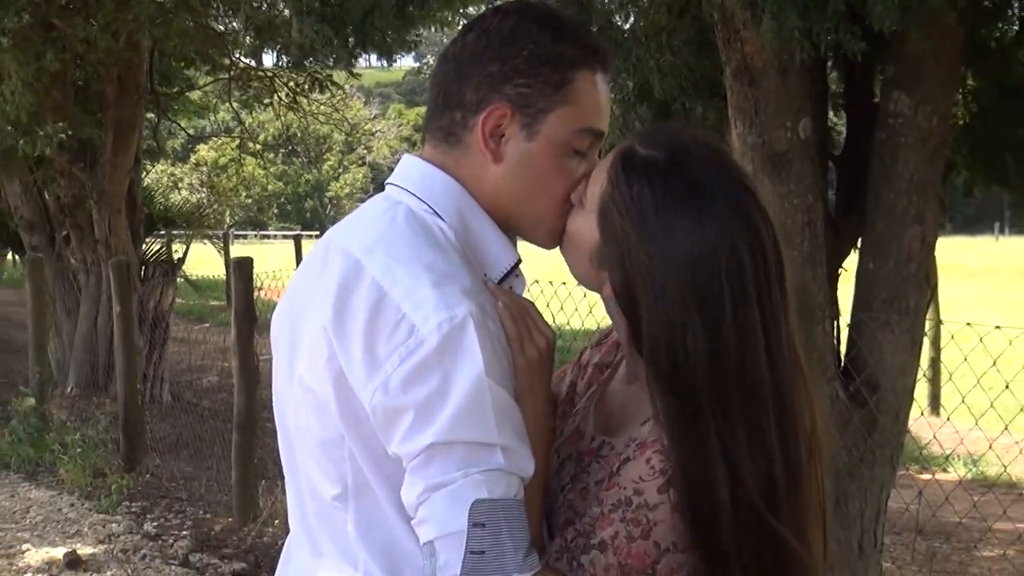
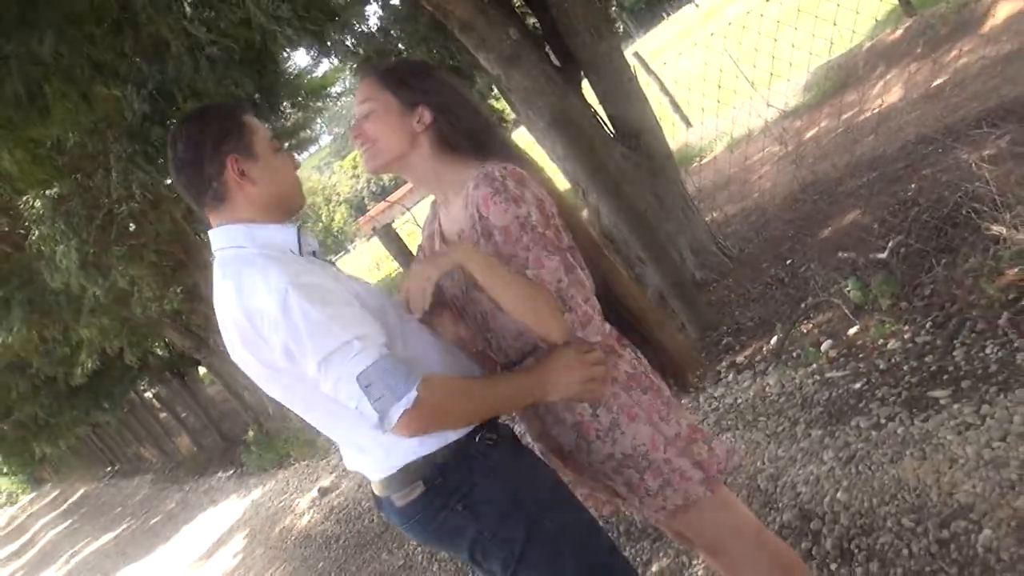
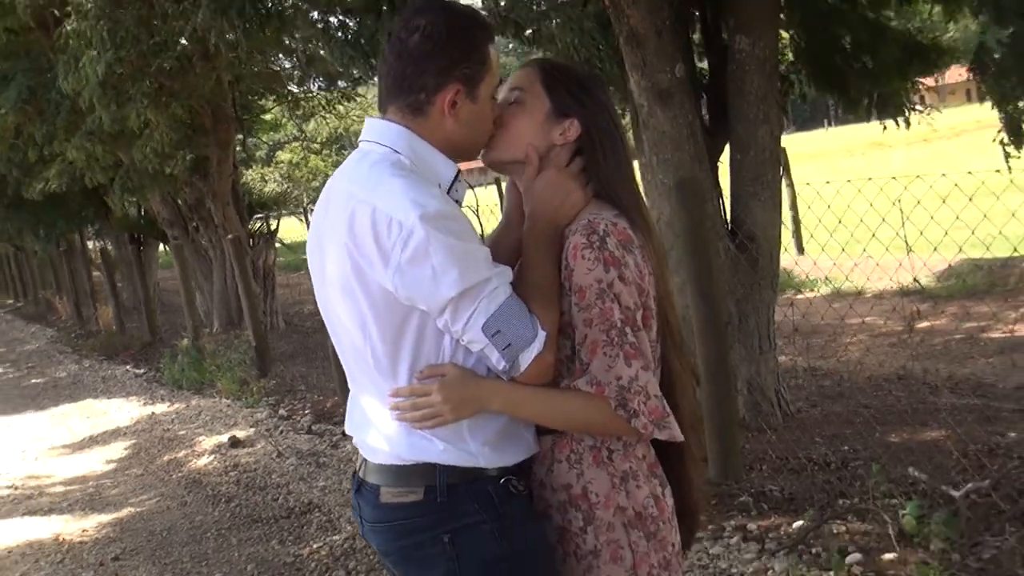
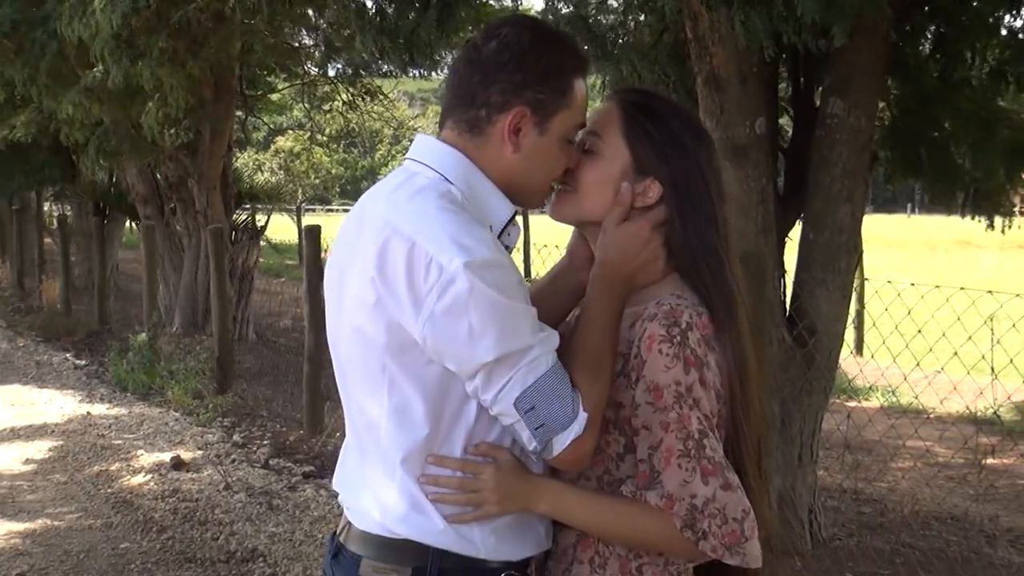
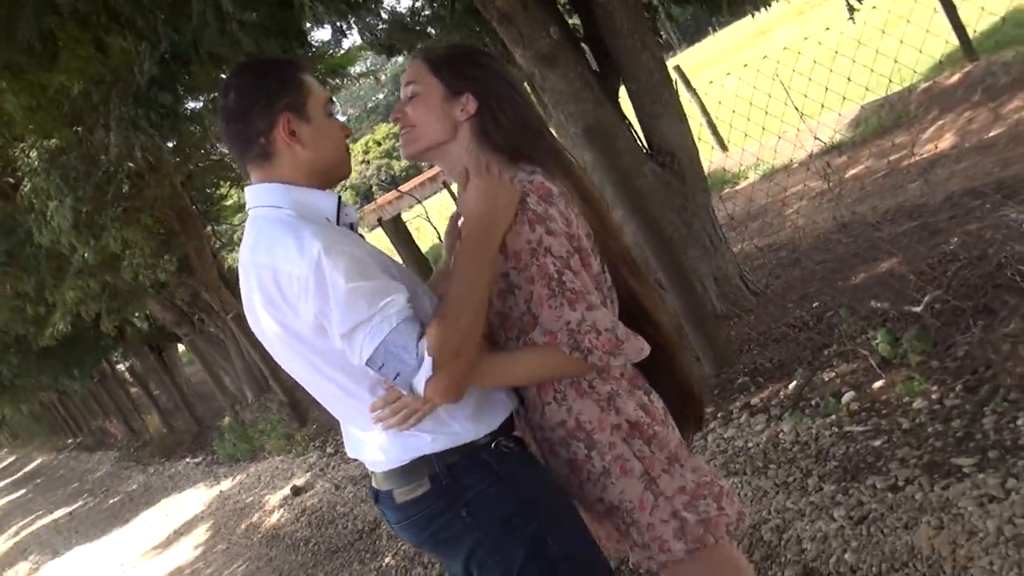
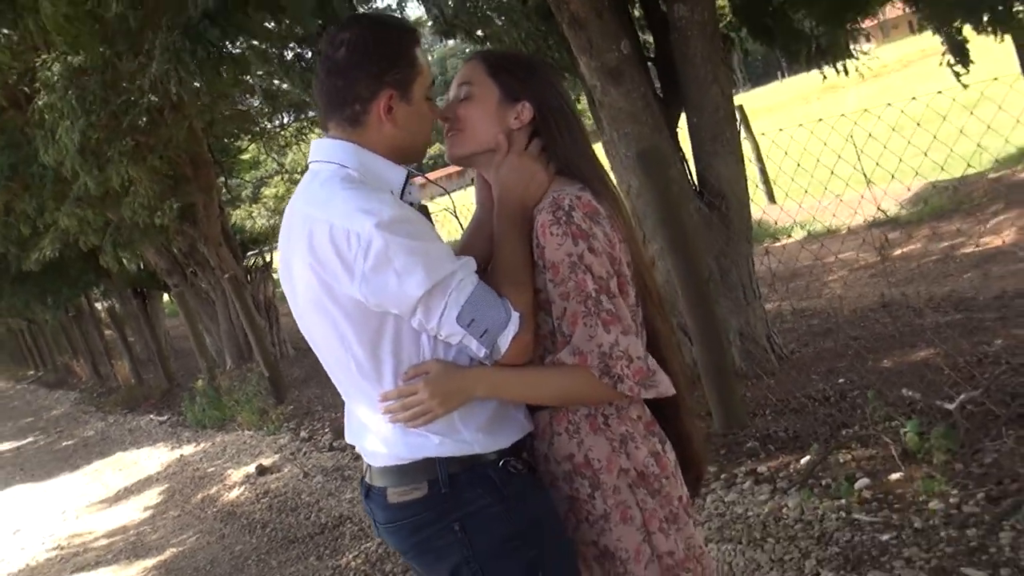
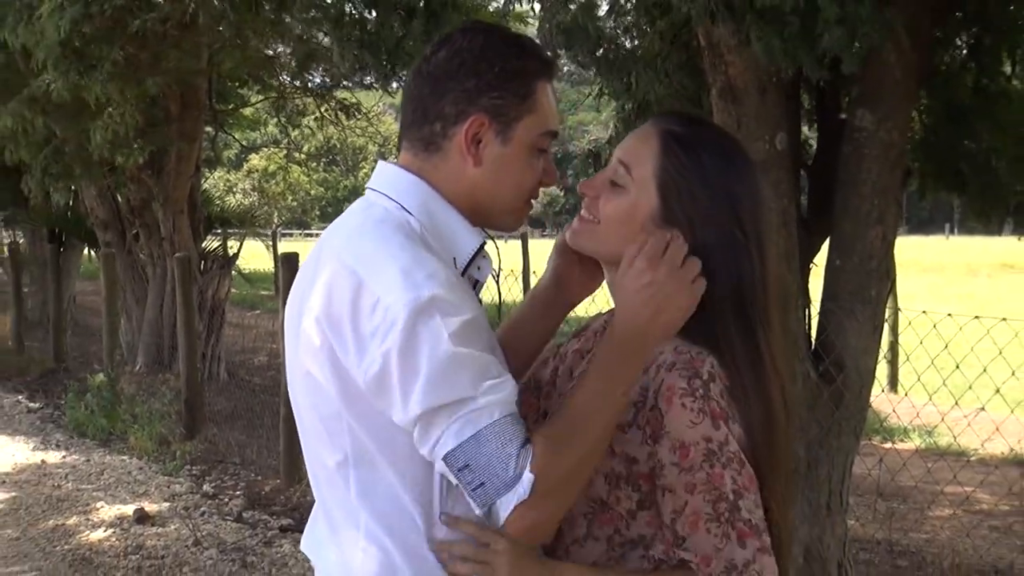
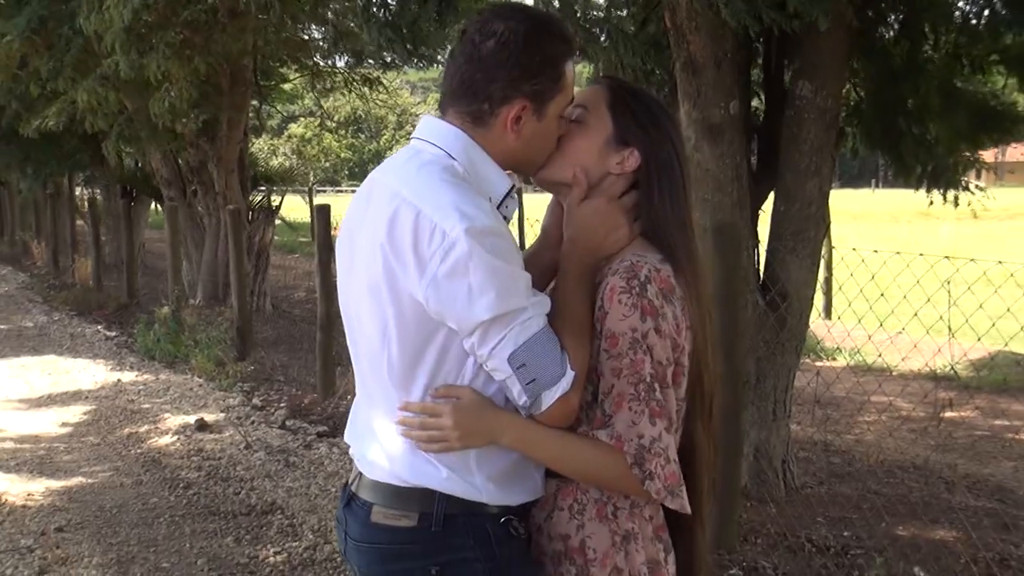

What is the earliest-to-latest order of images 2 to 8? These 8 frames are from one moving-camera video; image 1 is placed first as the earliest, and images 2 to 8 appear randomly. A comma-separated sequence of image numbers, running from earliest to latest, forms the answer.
7, 4, 8, 3, 6, 5, 2
